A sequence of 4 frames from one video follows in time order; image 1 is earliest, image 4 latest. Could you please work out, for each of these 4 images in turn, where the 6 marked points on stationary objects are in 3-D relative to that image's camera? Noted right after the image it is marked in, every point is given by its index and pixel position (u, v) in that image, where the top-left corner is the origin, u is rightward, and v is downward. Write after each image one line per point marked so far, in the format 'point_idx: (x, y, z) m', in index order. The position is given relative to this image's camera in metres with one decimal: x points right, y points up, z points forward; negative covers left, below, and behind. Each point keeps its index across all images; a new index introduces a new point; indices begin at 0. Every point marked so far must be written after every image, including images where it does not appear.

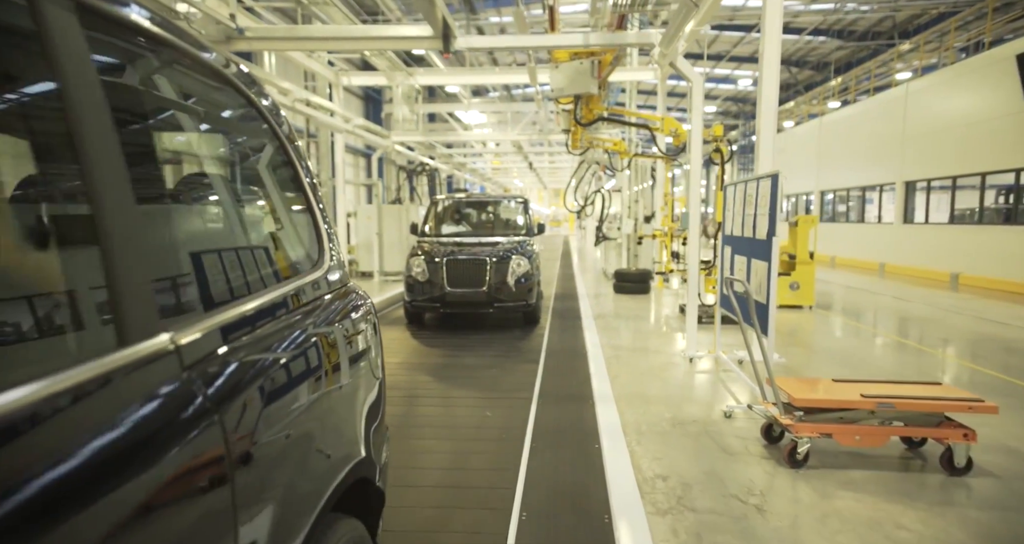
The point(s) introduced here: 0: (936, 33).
0: (+12.5, +7.0, +15.1) m
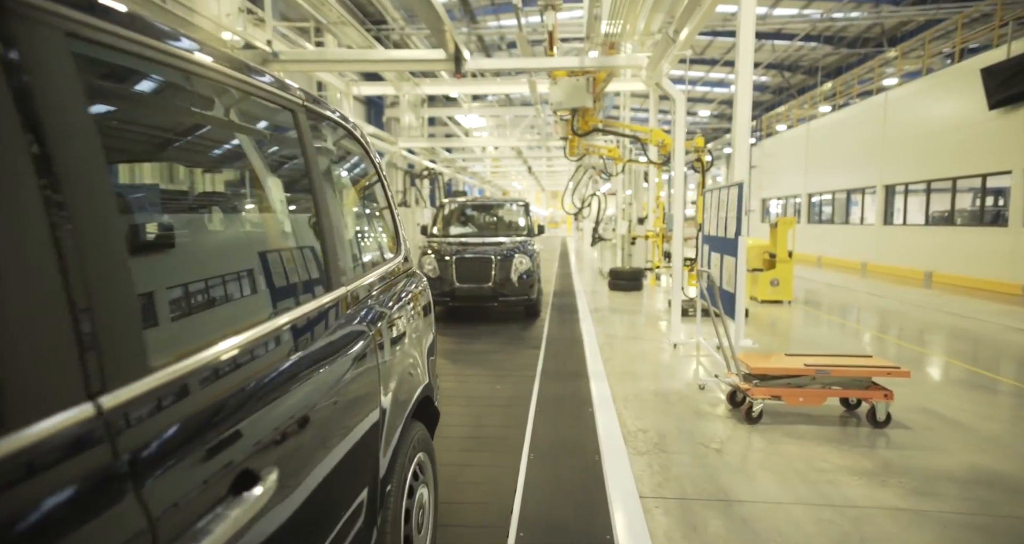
0: (+12.5, +7.0, +15.9) m
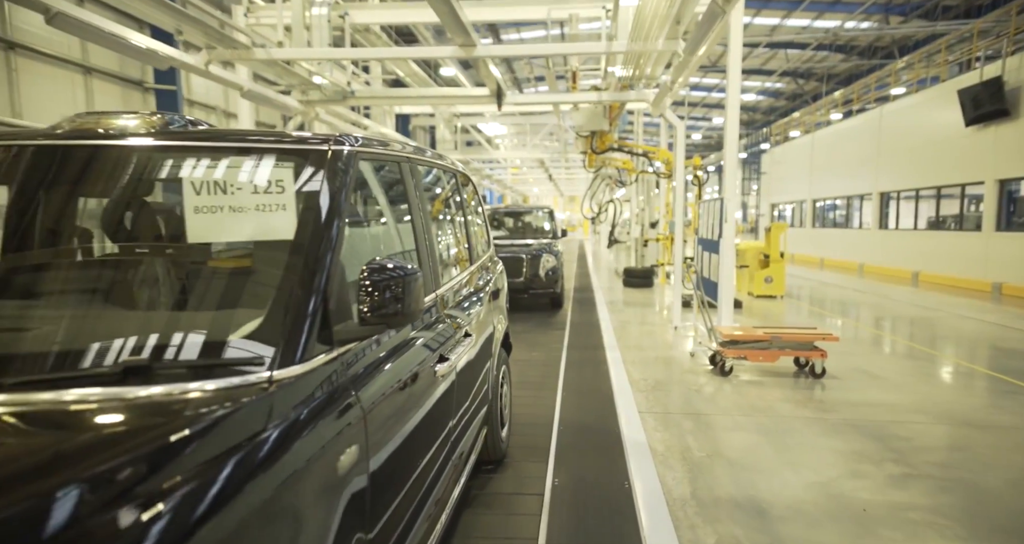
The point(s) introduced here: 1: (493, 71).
0: (+13.2, +7.0, +17.0) m
1: (-0.3, +2.8, +7.4) m
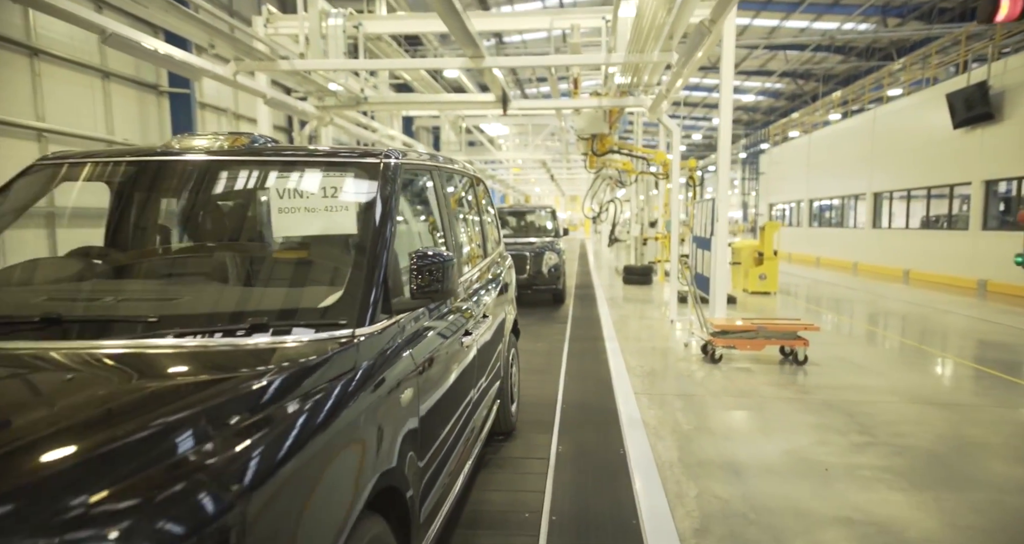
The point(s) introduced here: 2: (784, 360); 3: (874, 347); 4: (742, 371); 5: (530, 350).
0: (+13.3, +7.1, +17.4) m
1: (-0.2, +2.9, +7.8) m
2: (+3.1, -1.0, +6.0) m
3: (+6.2, -1.3, +8.9) m
4: (+2.5, -1.1, +5.7) m
5: (+0.2, -1.0, +6.6) m
